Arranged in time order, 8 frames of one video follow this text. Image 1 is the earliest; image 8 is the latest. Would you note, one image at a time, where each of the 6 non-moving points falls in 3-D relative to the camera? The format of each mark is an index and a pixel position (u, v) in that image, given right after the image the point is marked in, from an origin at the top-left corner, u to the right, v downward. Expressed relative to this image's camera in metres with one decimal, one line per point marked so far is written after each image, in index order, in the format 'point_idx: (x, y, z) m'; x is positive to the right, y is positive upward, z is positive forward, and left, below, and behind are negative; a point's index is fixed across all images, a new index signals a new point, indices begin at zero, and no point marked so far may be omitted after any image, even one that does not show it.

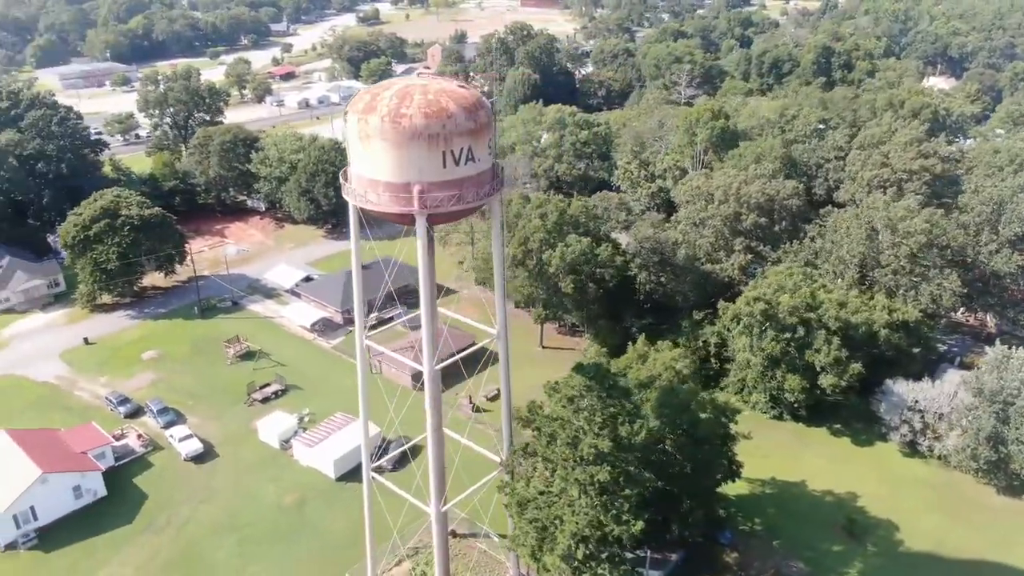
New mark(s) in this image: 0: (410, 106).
0: (-2.3, +4.0, +17.5) m
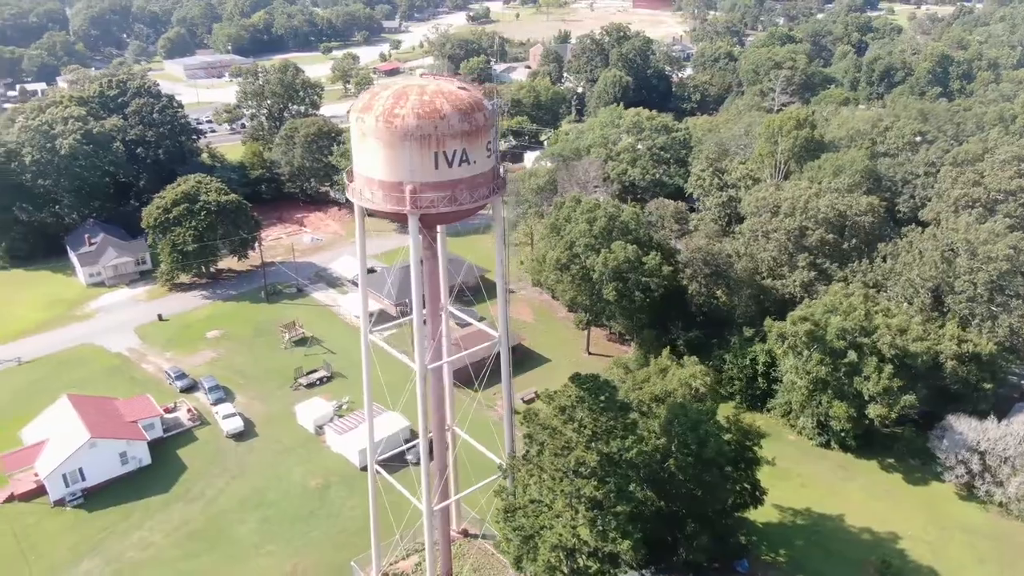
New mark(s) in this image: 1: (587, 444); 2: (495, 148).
0: (-2.4, +4.1, +17.6) m
1: (+1.9, -3.9, +19.7) m
2: (-0.4, +3.4, +19.4) m
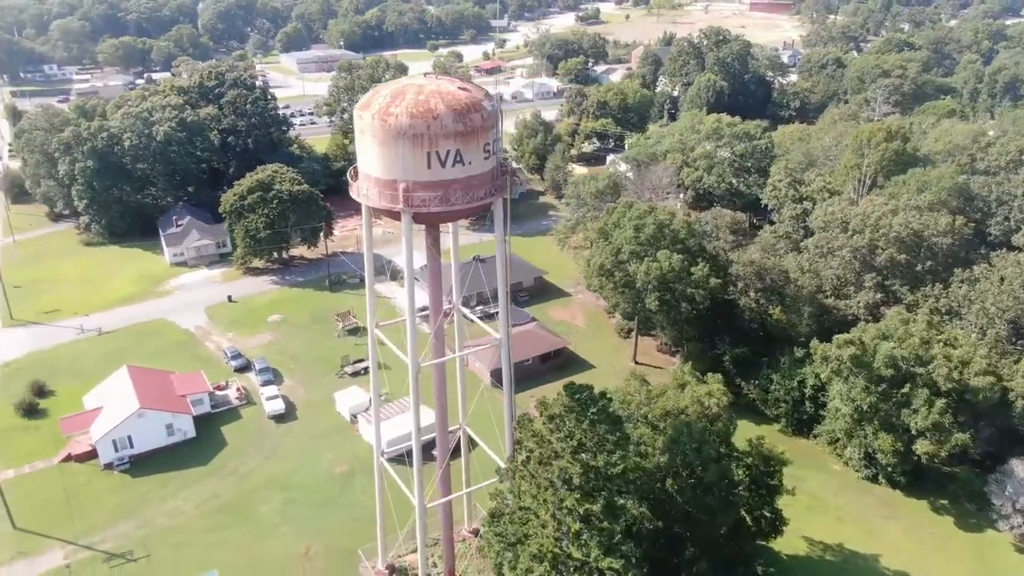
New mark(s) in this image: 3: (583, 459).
0: (-2.5, +4.1, +17.8) m
1: (+1.5, -4.1, +19.3) m
2: (-0.3, +3.4, +19.3) m
3: (+1.8, -4.2, +19.3) m
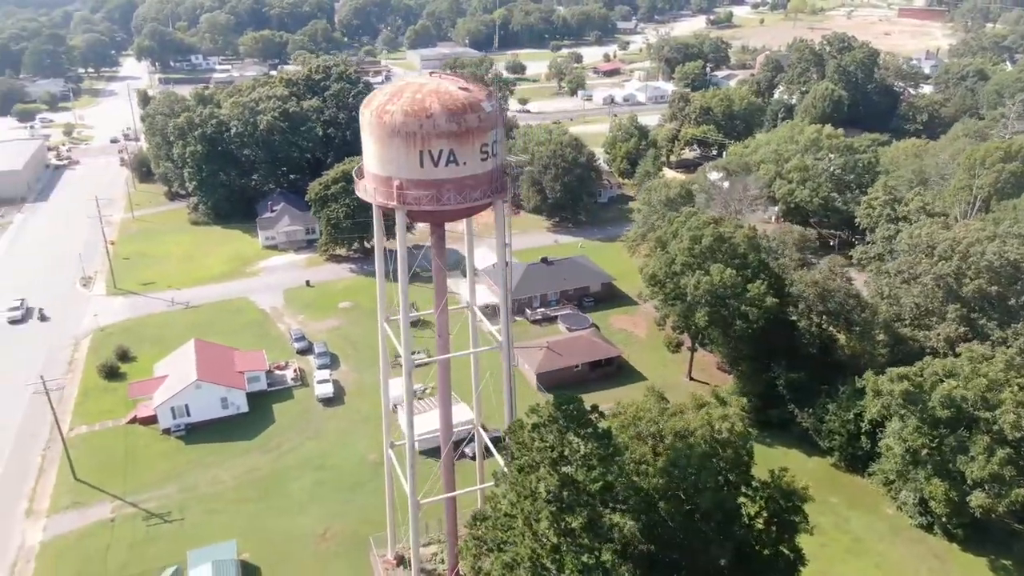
0: (-2.6, +4.2, +17.9) m
1: (+1.0, -4.3, +18.9) m
2: (-0.3, +3.3, +19.1) m
3: (+1.3, -4.4, +18.9) m
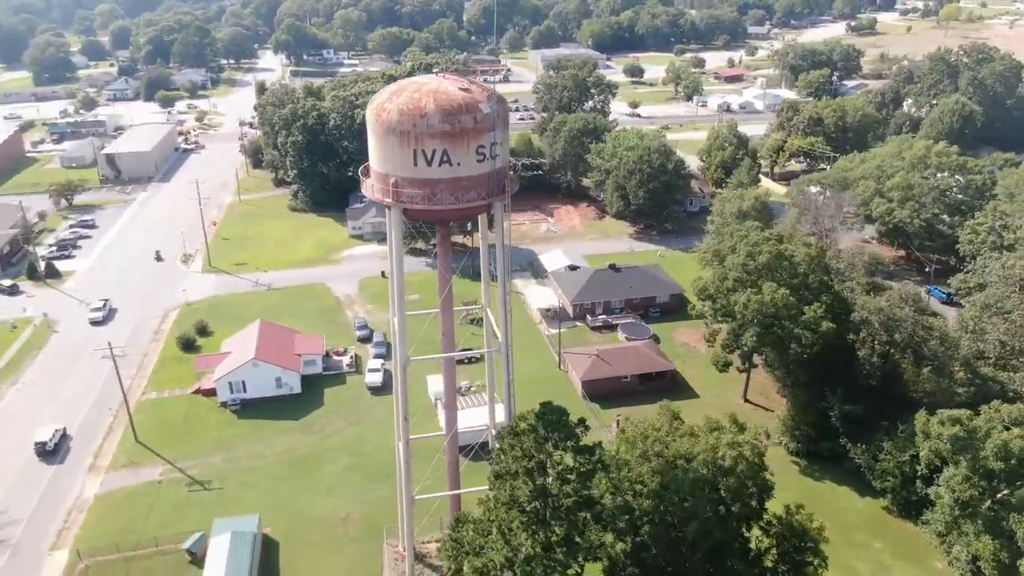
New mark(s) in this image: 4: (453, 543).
0: (-2.7, +4.3, +18.1) m
1: (+0.4, -4.4, +18.6) m
2: (-0.3, +3.2, +18.9) m
3: (+0.7, -4.5, +18.5) m
4: (-1.4, -6.4, +20.1) m
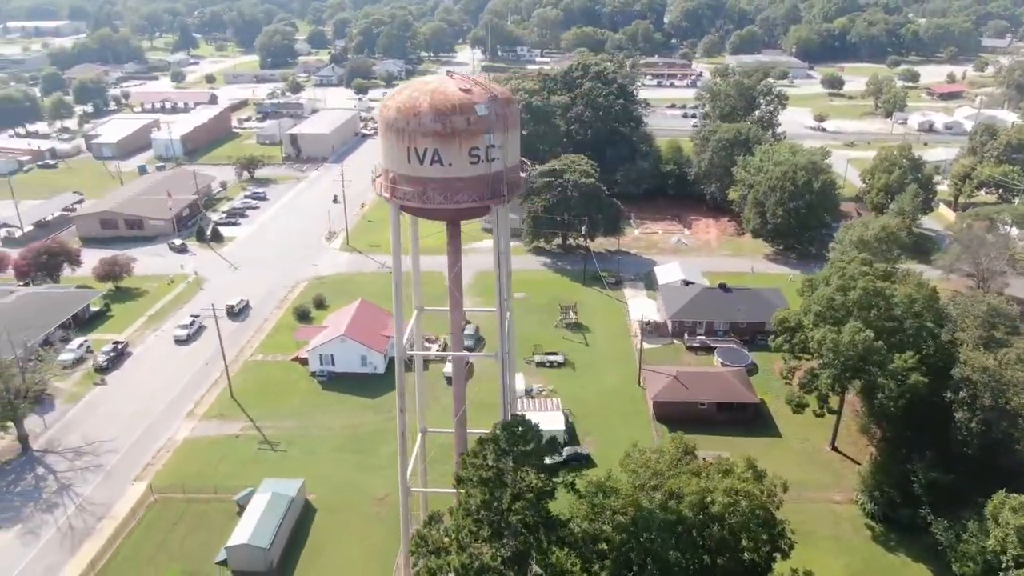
0: (-2.7, +4.4, +18.4) m
1: (-0.6, -4.6, +18.2) m
2: (-0.3, +3.1, +18.7) m
3: (-0.3, -4.7, +18.1) m
4: (-2.2, -6.4, +20.2) m
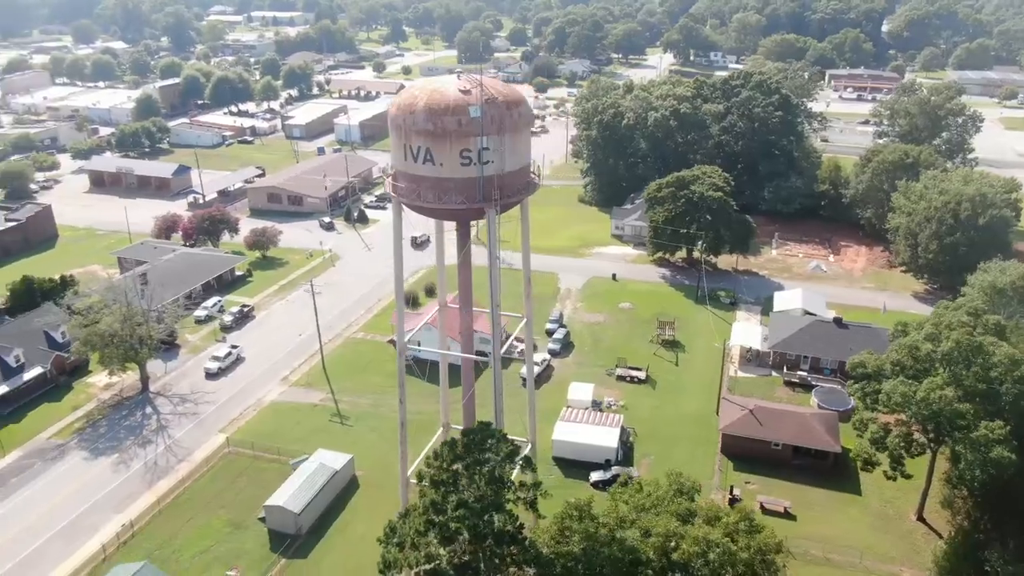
0: (-2.6, +4.6, +18.8) m
1: (-1.6, -4.6, +18.2) m
2: (-0.4, +3.0, +18.4) m
3: (-1.4, -4.8, +18.0) m
4: (-2.9, -6.3, +20.4) m
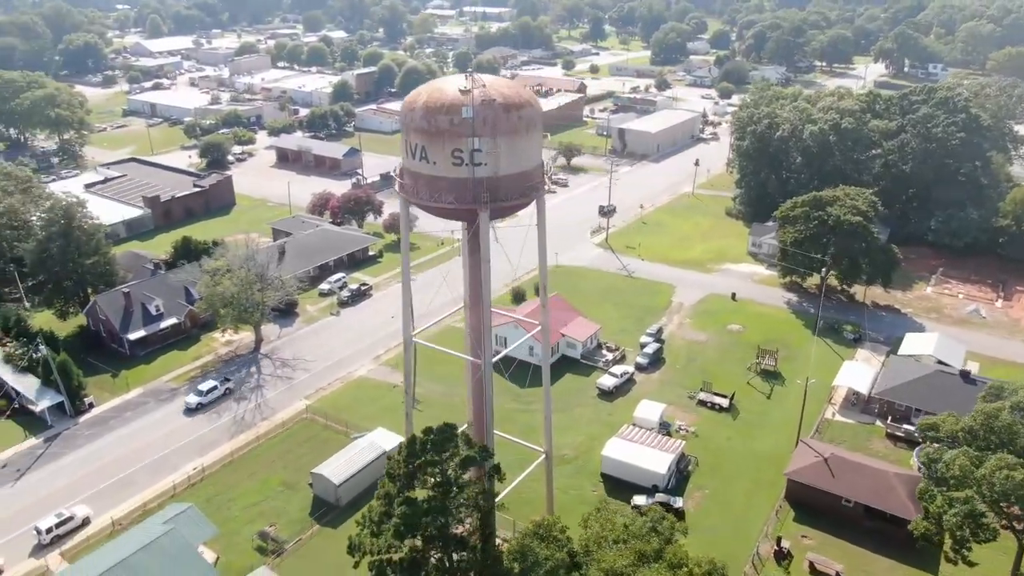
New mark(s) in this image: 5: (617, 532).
0: (-2.4, +4.7, +19.0) m
1: (-2.6, -4.5, +18.3) m
2: (-0.6, +2.9, +18.2) m
3: (-2.5, -4.7, +18.1) m
4: (-3.5, -6.0, +20.9) m
5: (+2.6, -5.7, +18.7) m
